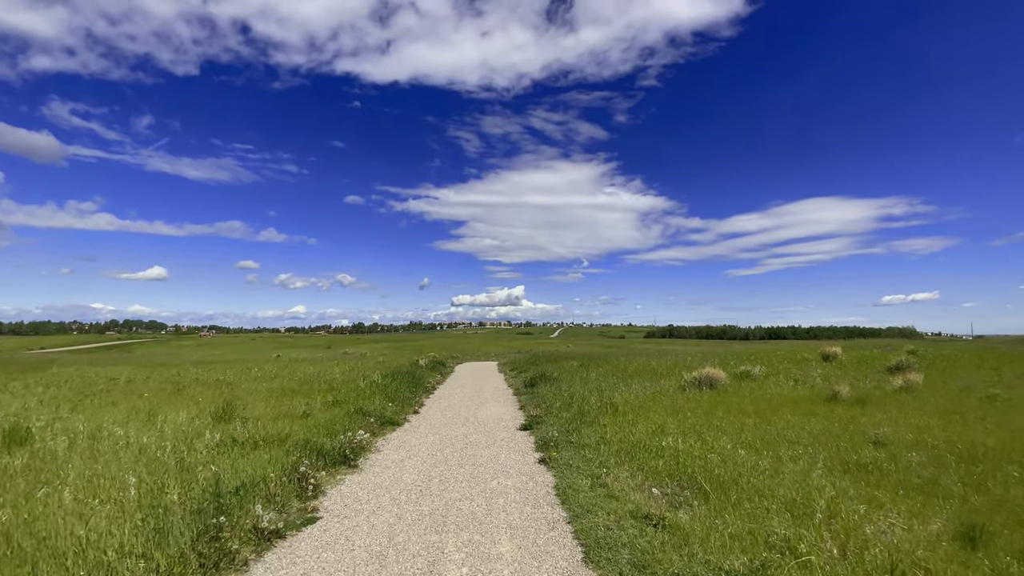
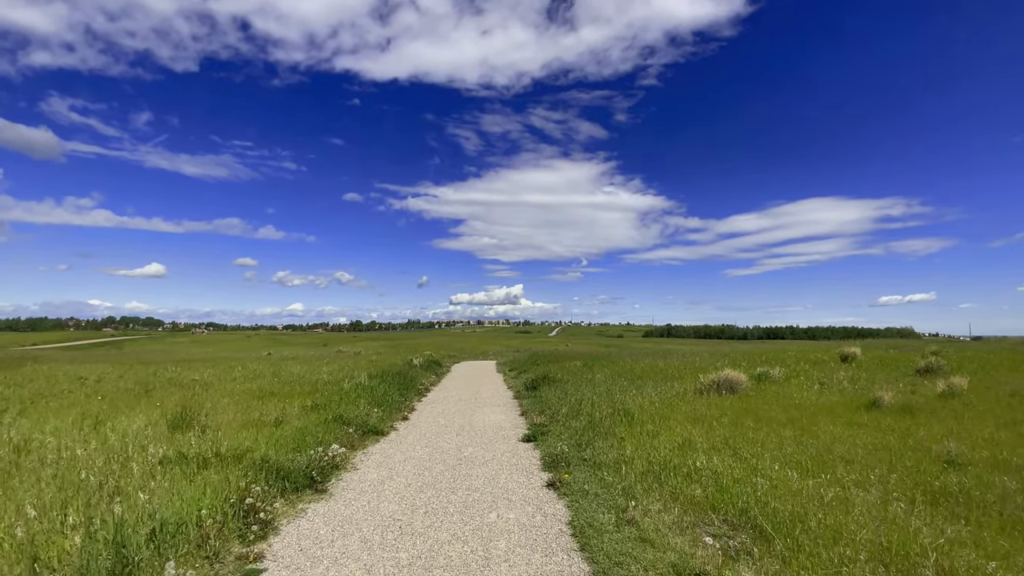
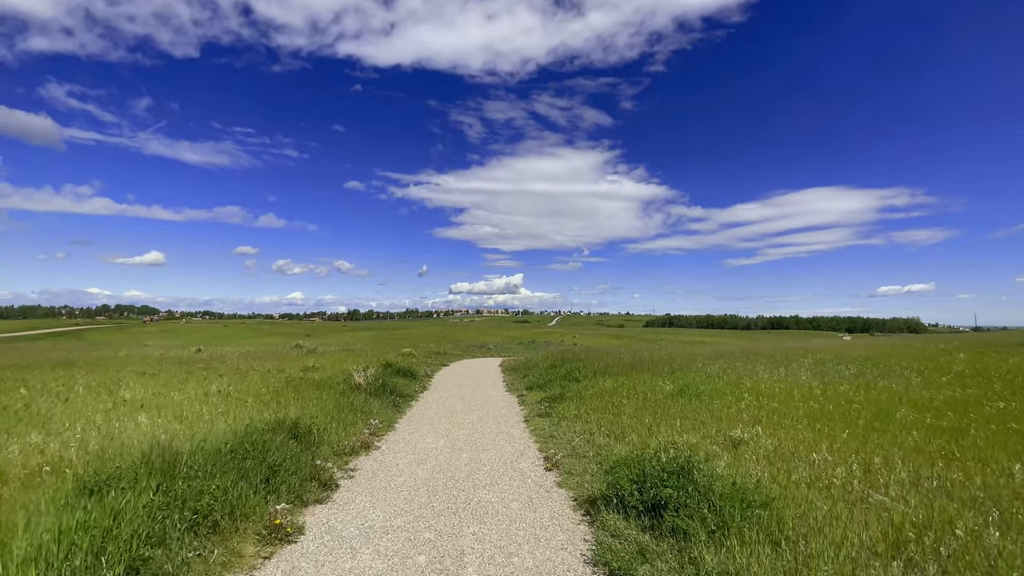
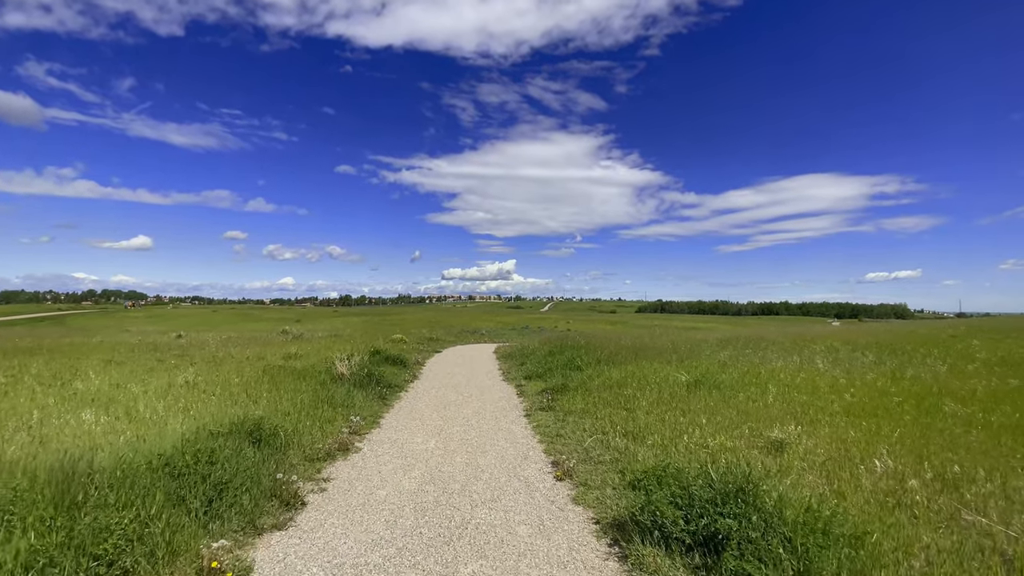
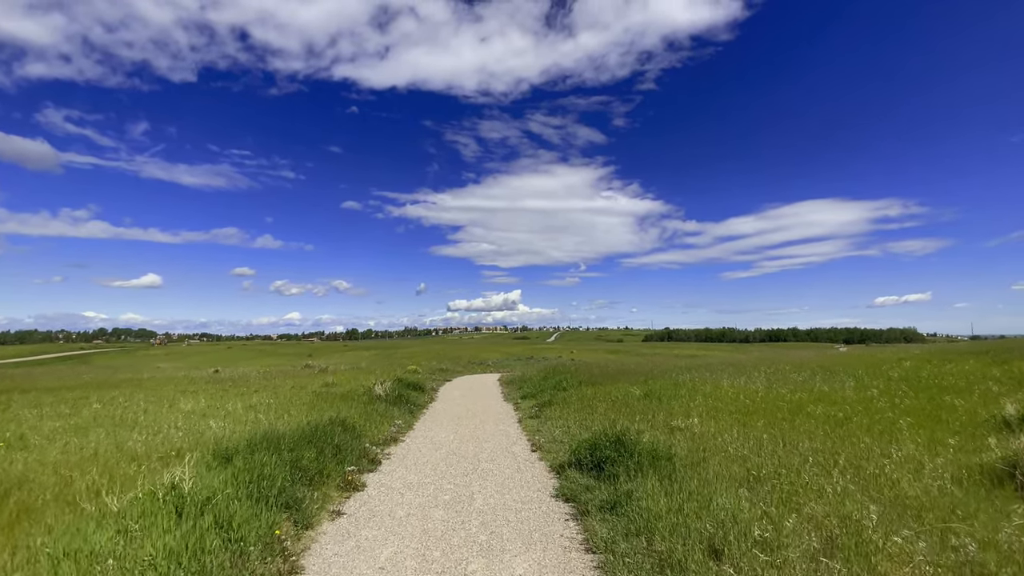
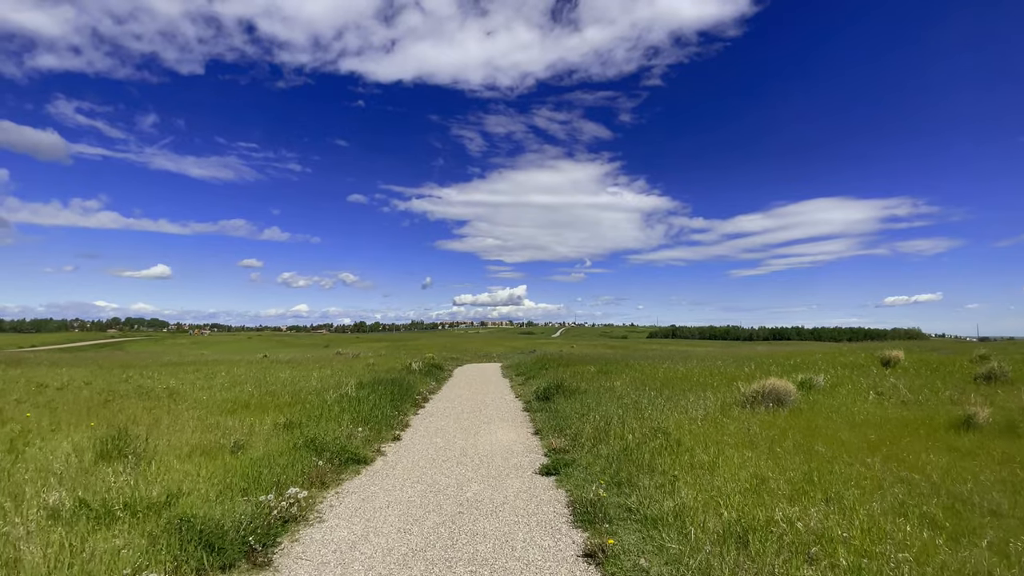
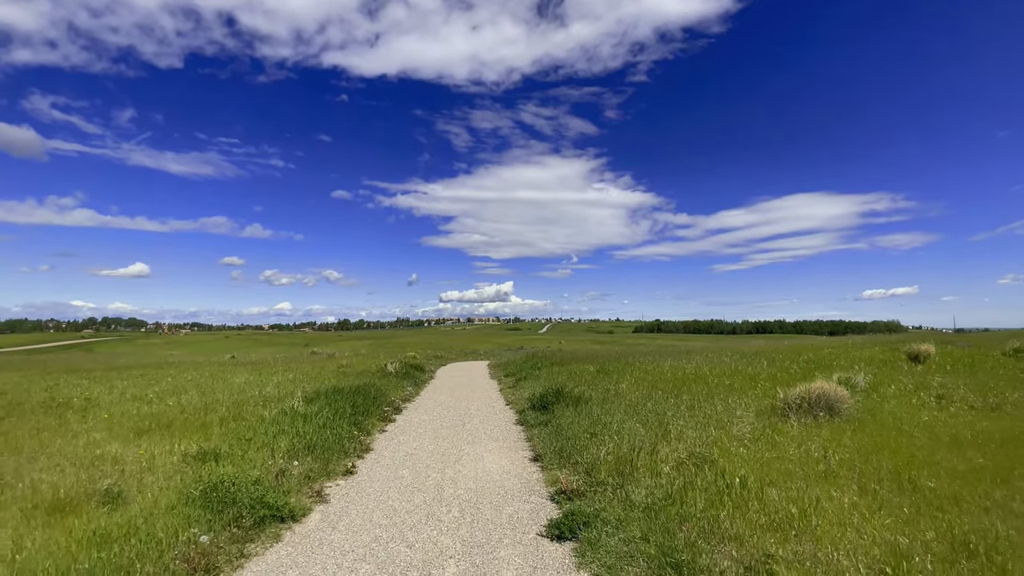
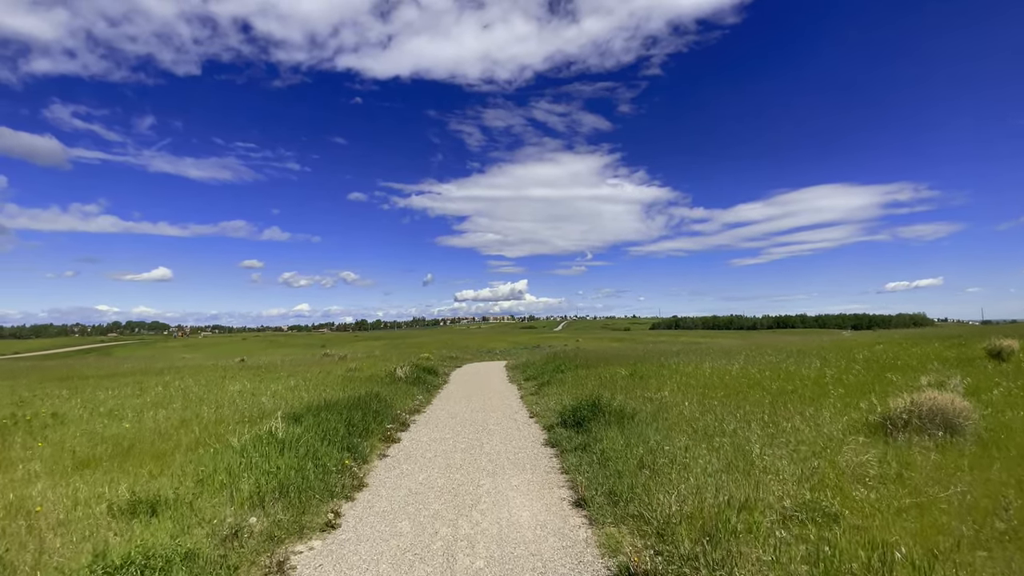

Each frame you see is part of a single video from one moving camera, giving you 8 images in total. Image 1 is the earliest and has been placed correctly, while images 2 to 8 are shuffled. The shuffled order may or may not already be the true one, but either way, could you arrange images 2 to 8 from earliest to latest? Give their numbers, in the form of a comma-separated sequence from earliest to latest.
2, 6, 7, 8, 5, 3, 4
